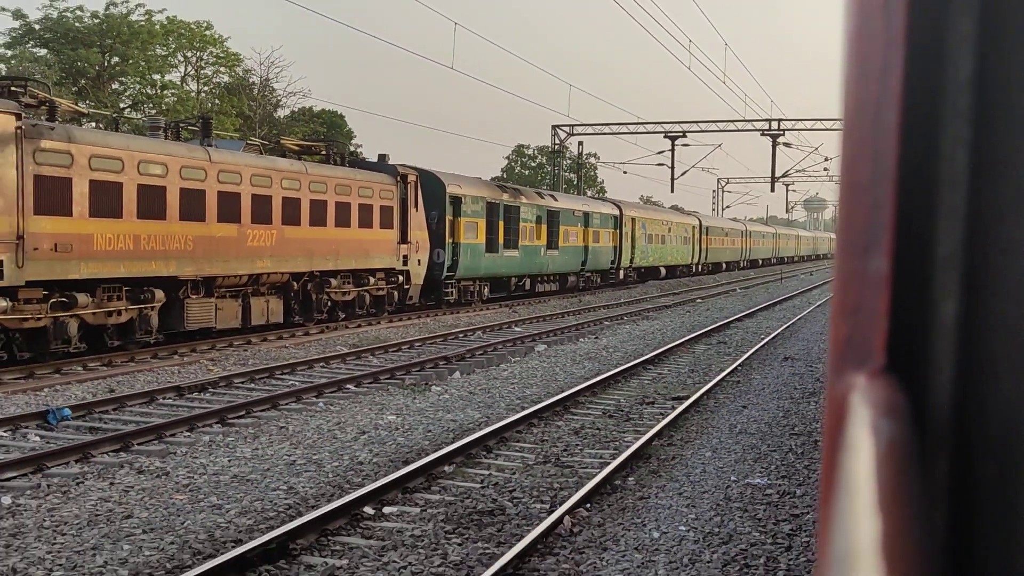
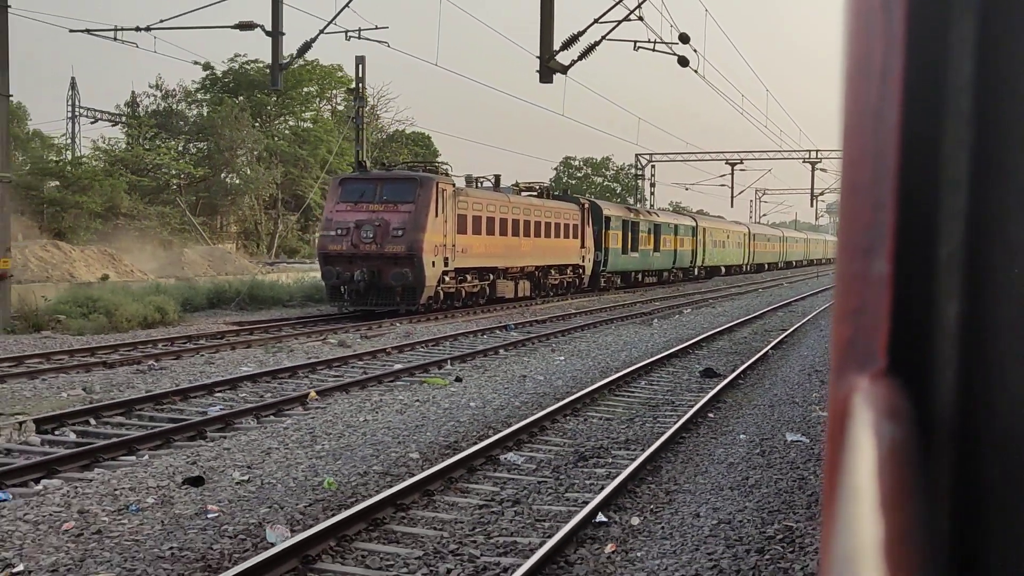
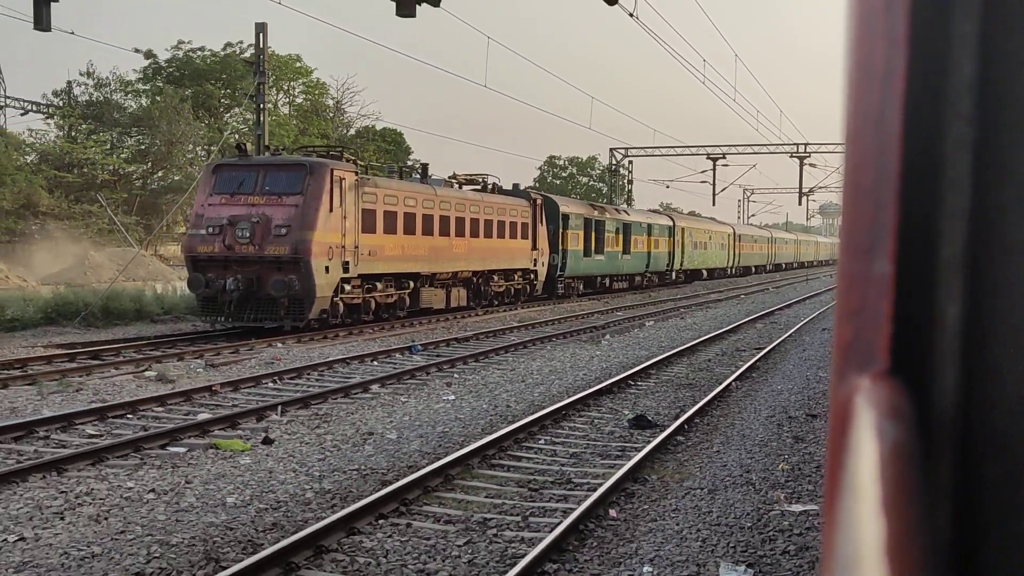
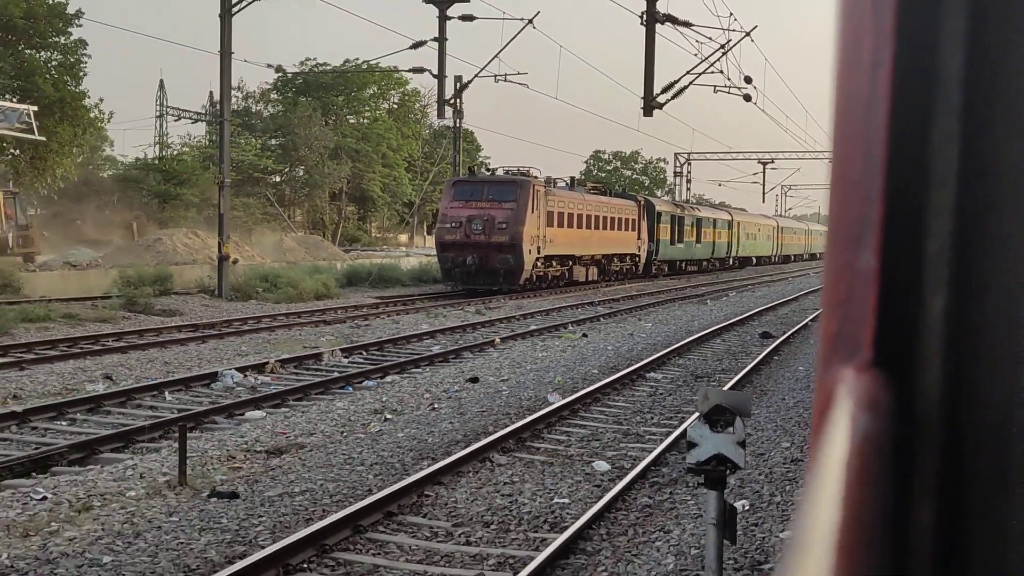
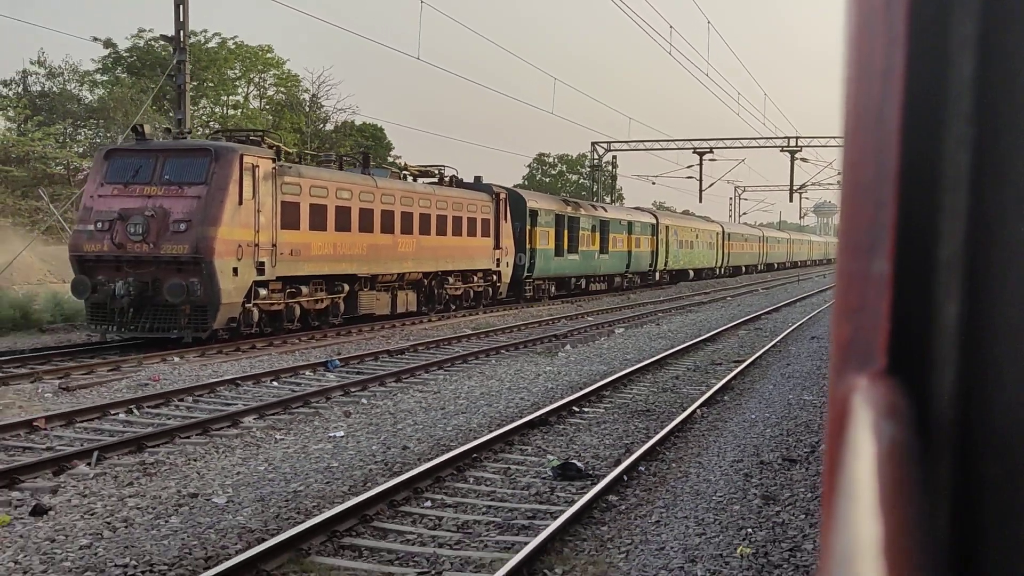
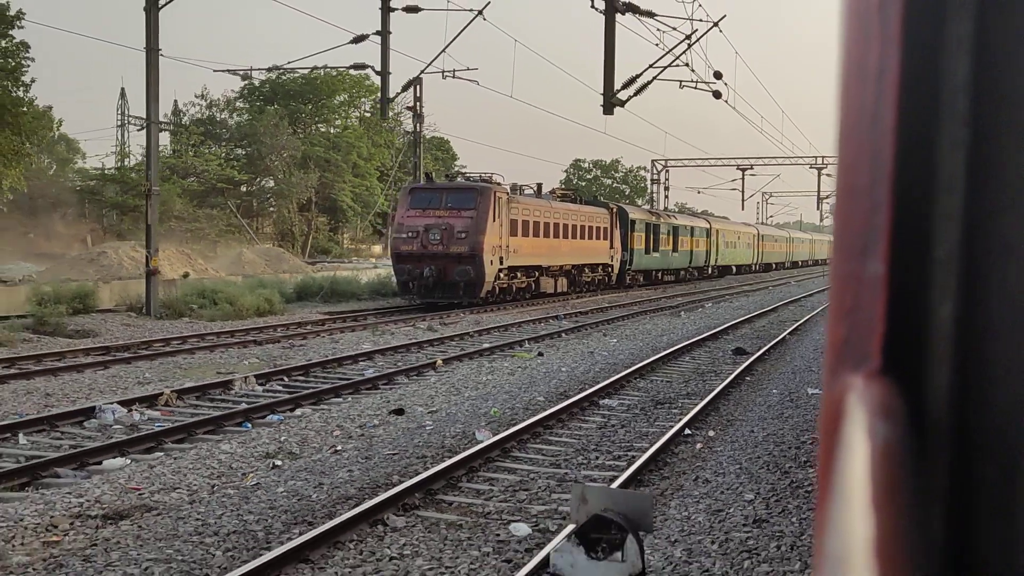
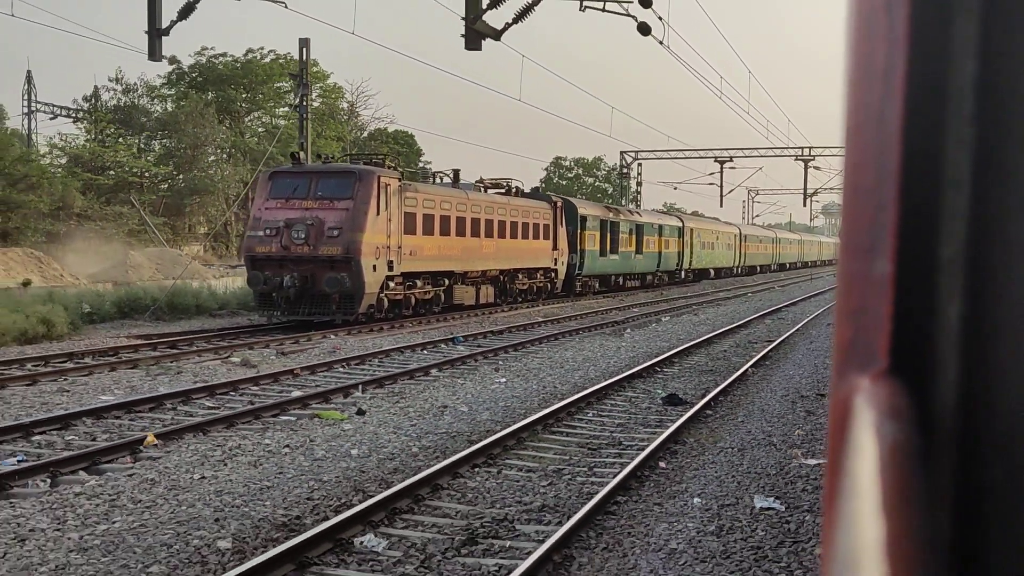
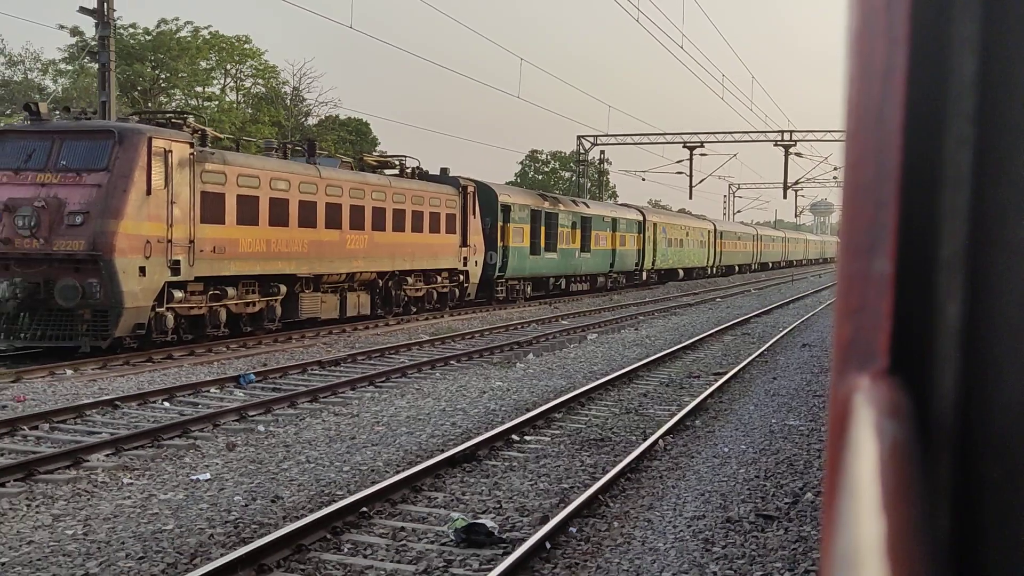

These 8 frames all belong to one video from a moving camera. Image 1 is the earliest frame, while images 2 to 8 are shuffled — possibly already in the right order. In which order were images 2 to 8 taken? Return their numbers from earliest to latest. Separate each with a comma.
8, 5, 3, 7, 2, 6, 4
